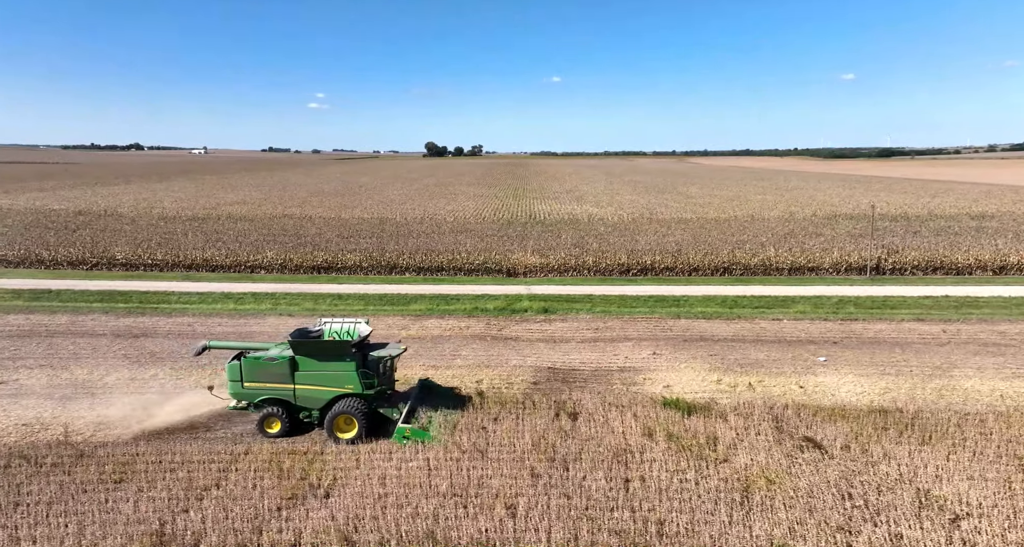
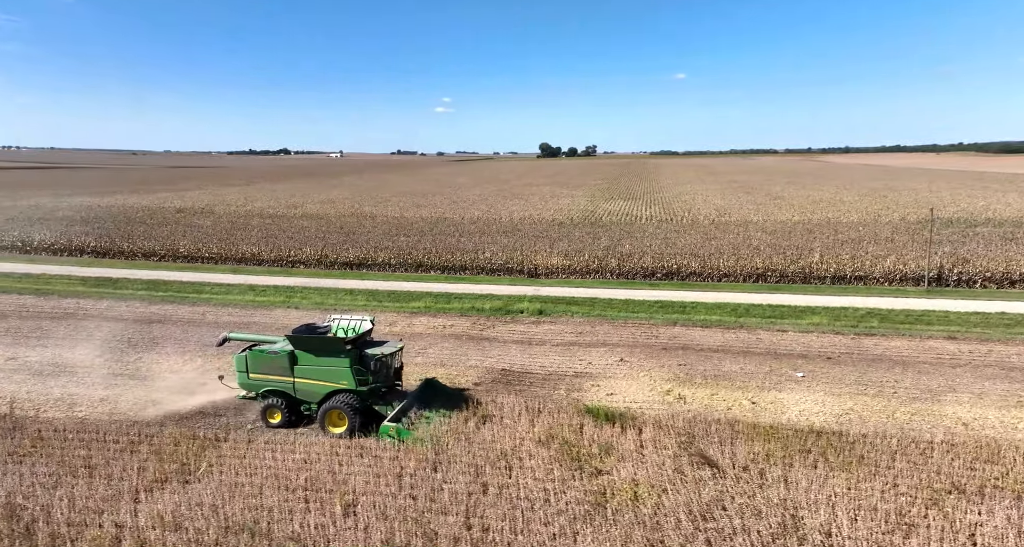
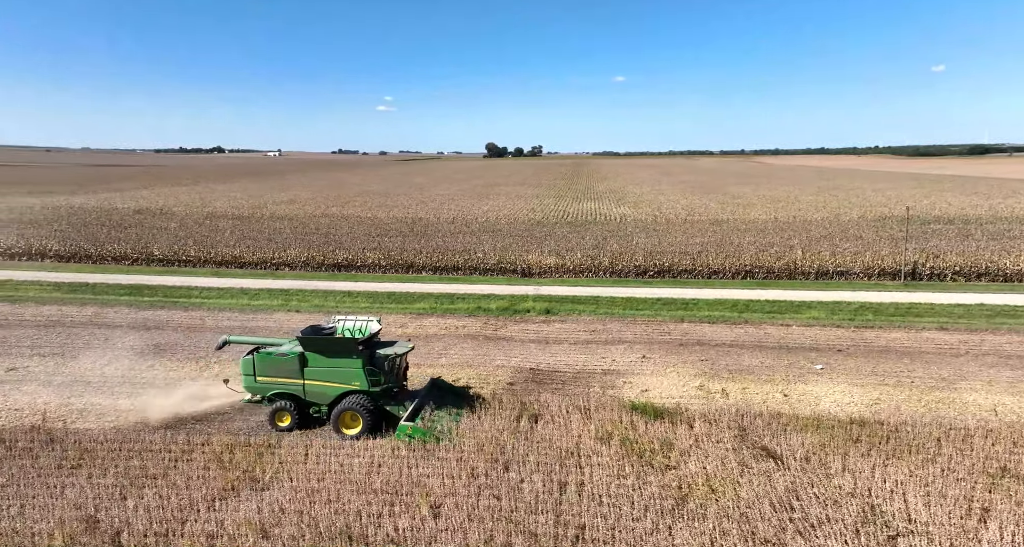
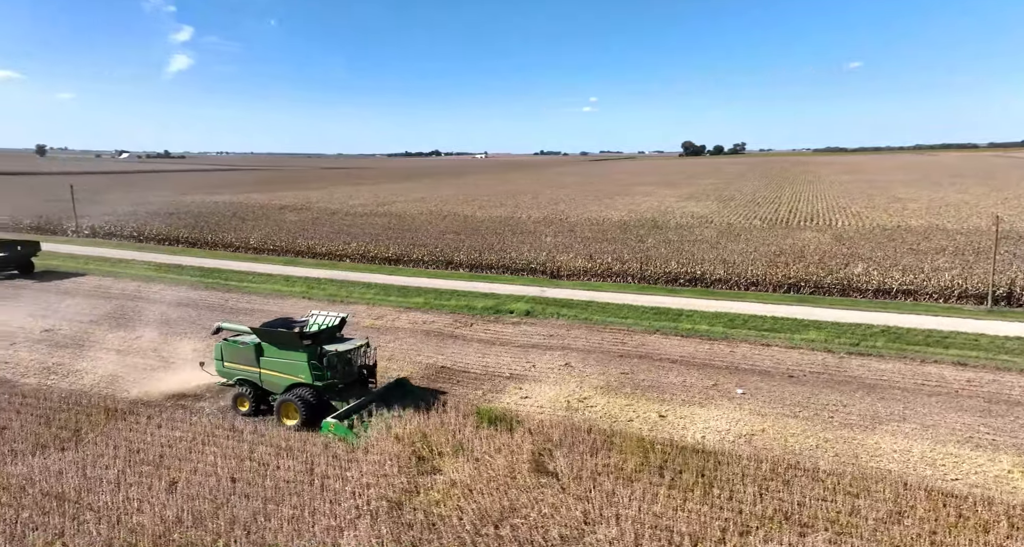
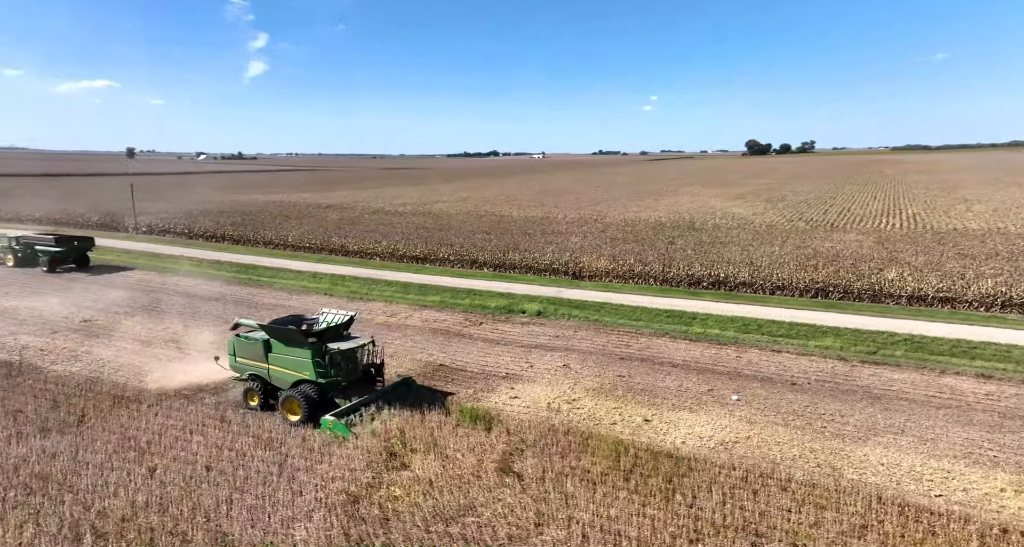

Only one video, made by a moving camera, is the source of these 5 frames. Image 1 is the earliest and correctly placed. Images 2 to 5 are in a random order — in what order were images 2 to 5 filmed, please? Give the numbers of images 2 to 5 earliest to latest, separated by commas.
3, 2, 4, 5
